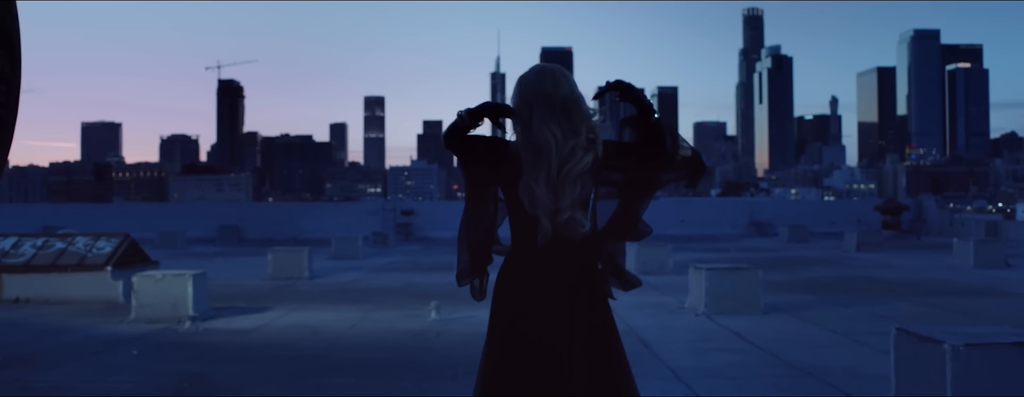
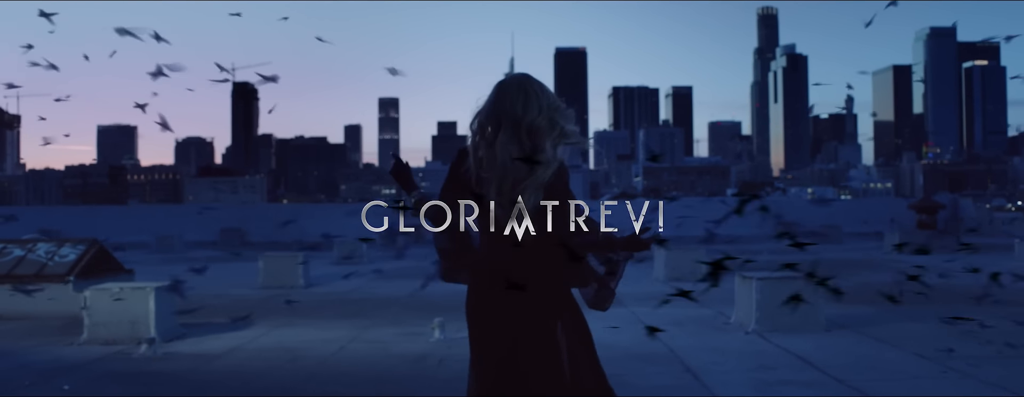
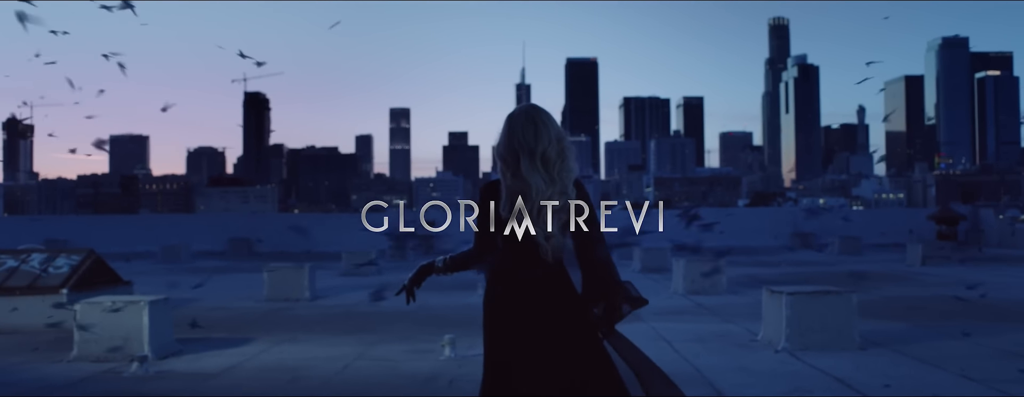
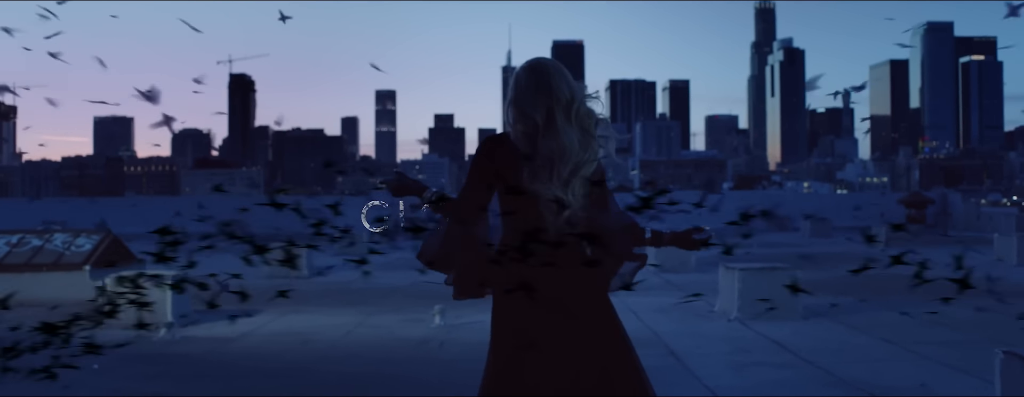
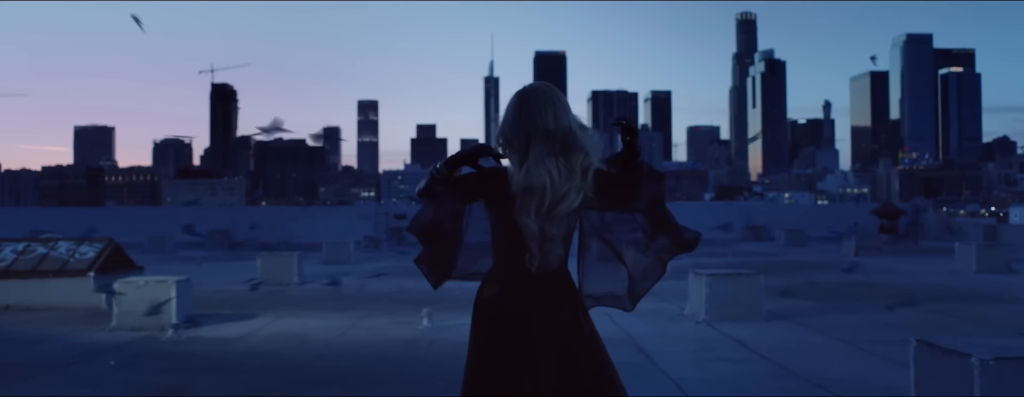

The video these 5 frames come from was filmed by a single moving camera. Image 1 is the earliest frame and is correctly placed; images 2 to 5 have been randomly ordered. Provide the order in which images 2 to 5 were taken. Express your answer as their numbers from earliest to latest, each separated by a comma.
5, 4, 2, 3
